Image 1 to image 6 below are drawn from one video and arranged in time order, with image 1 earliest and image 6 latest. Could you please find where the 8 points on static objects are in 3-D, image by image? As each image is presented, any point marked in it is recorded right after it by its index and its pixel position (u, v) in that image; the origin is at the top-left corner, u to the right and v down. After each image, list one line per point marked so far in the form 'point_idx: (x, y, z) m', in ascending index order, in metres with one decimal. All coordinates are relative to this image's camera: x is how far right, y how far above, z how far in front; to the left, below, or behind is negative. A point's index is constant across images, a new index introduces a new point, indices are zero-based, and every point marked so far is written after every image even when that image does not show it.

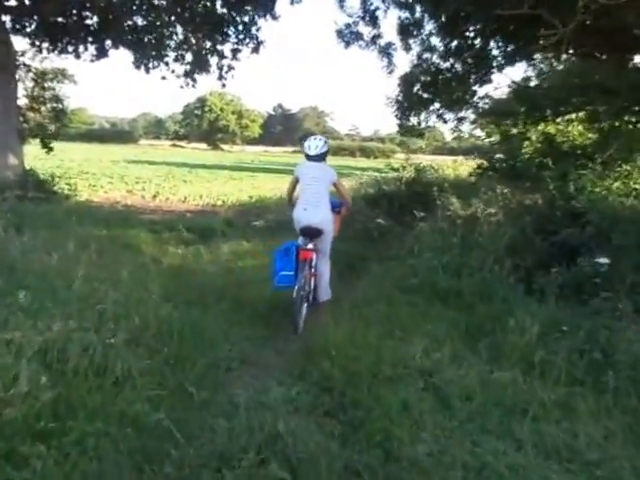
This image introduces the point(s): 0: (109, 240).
0: (-2.9, 0.0, +9.7) m
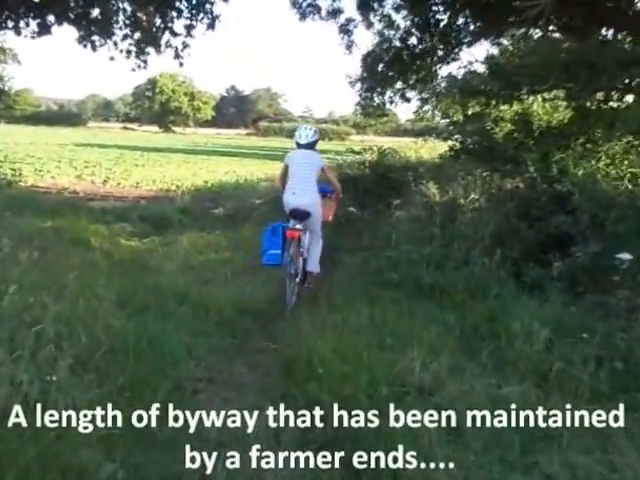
0: (-3.3, +0.1, +8.8) m
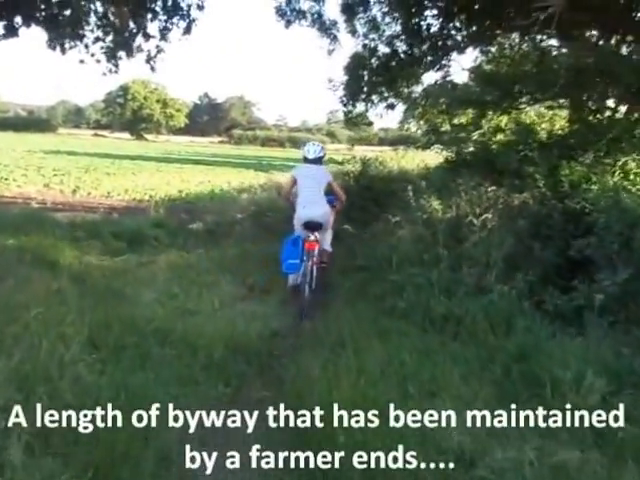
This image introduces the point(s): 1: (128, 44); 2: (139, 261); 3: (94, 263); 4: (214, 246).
0: (-3.4, -0.1, +7.9) m
1: (-3.7, +3.8, +13.7) m
2: (-2.1, -0.2, +8.3) m
3: (-2.6, -0.3, +8.1) m
4: (-1.5, 0.0, +9.6) m
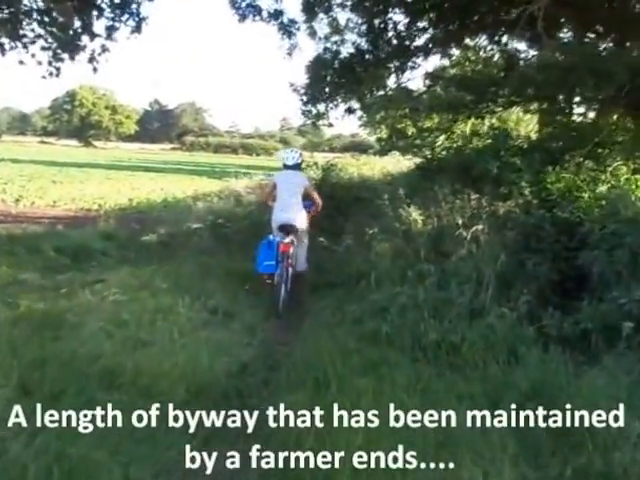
0: (-3.7, -0.3, +6.9) m
1: (-4.5, +3.6, +12.7) m
2: (-2.5, -0.4, +7.4) m
3: (-2.9, -0.4, +7.1) m
4: (-1.9, -0.2, +8.7) m
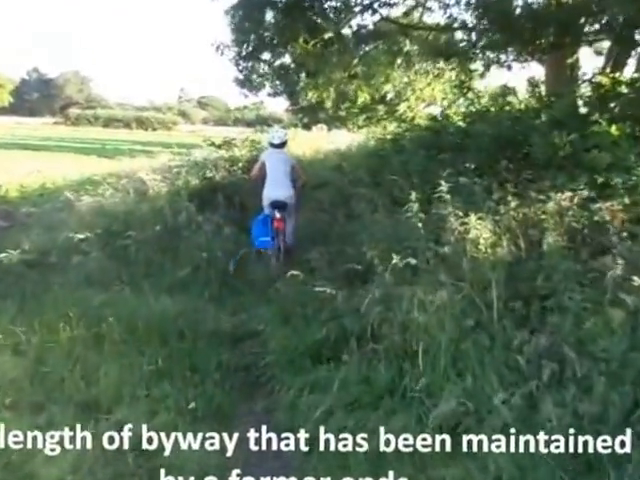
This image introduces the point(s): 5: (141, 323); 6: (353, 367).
0: (-3.7, -0.7, +3.1) m
1: (-5.4, +3.4, +8.7) m
2: (-2.5, -0.7, +3.8) m
3: (-2.9, -0.8, +3.5) m
4: (-2.2, -0.5, +5.2) m
5: (-1.3, -0.6, +5.2) m
6: (+0.2, -0.8, +3.7) m
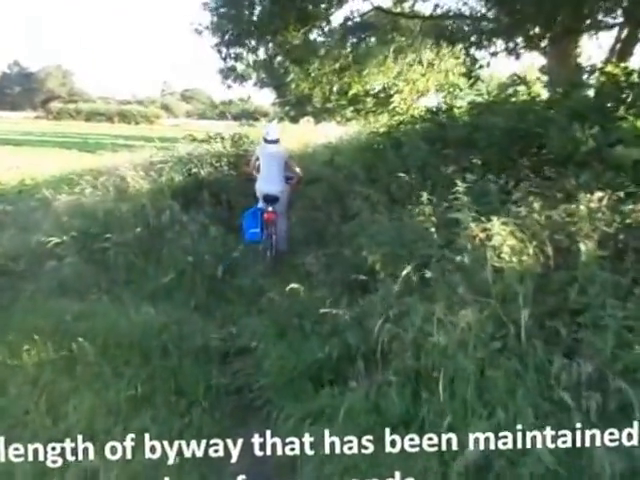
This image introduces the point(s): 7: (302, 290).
0: (-3.6, -0.8, +2.6) m
1: (-5.5, +3.4, +8.1) m
2: (-2.5, -0.8, +3.3) m
3: (-2.9, -0.8, +3.0) m
4: (-2.2, -0.5, +4.7) m
5: (-1.3, -0.6, +4.7) m
6: (+0.2, -0.8, +3.3) m
7: (-0.1, -0.3, +4.6) m
